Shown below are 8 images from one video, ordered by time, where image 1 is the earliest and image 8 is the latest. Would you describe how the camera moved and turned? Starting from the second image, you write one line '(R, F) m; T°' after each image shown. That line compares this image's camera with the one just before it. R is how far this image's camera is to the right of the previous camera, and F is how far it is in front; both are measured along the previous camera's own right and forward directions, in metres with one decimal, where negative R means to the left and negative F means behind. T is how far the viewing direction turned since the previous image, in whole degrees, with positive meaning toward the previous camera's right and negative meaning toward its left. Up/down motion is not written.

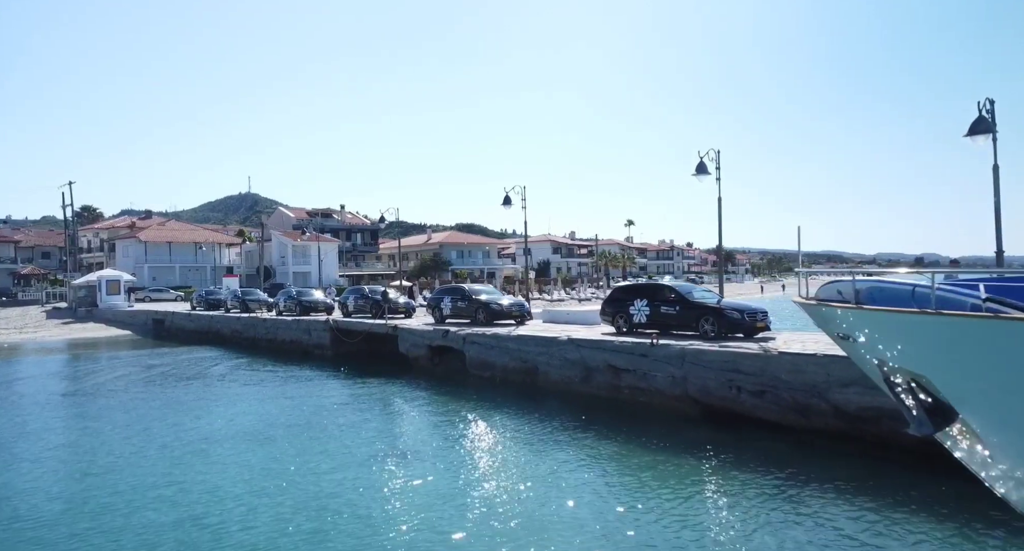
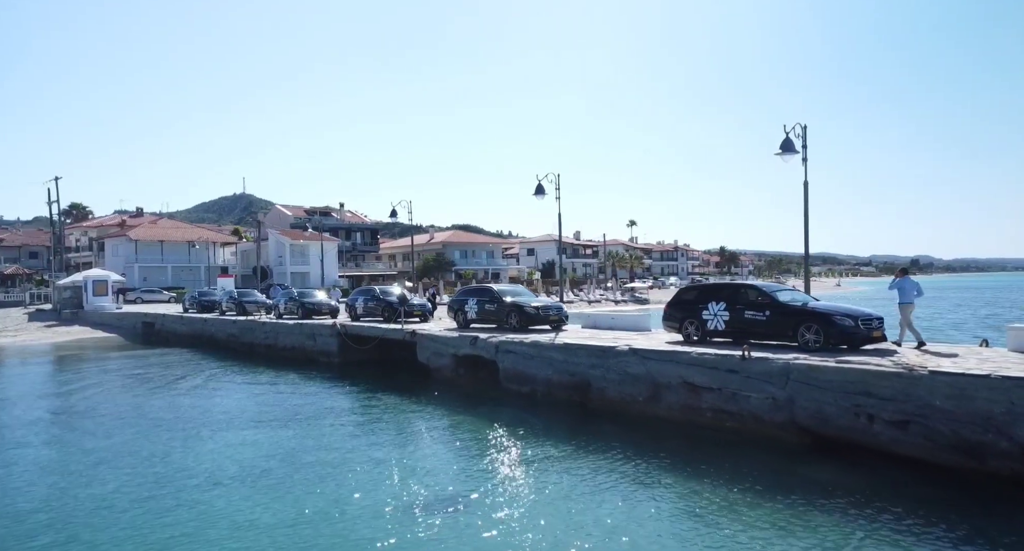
(-1.2, +3.0) m; 0°
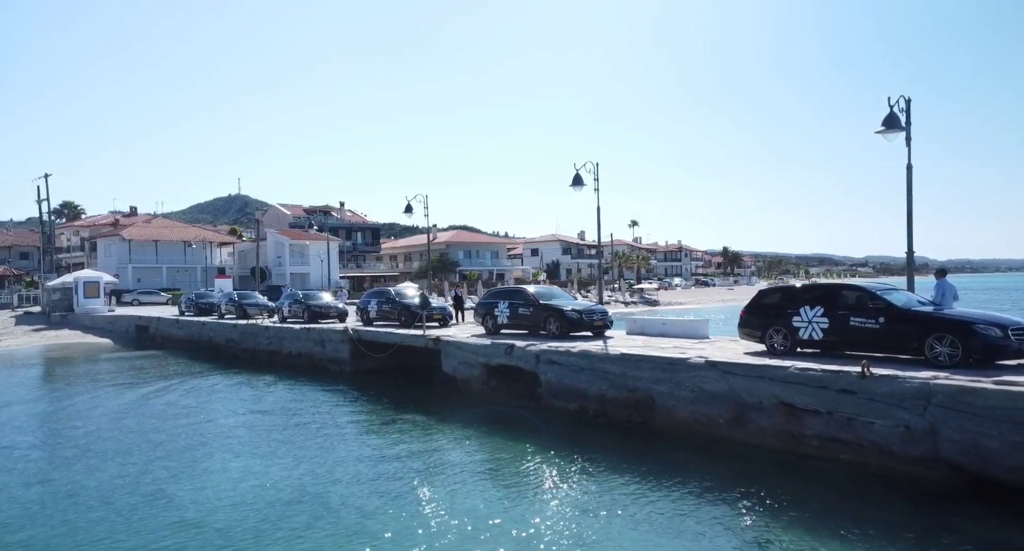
(-1.2, +2.4) m; 0°
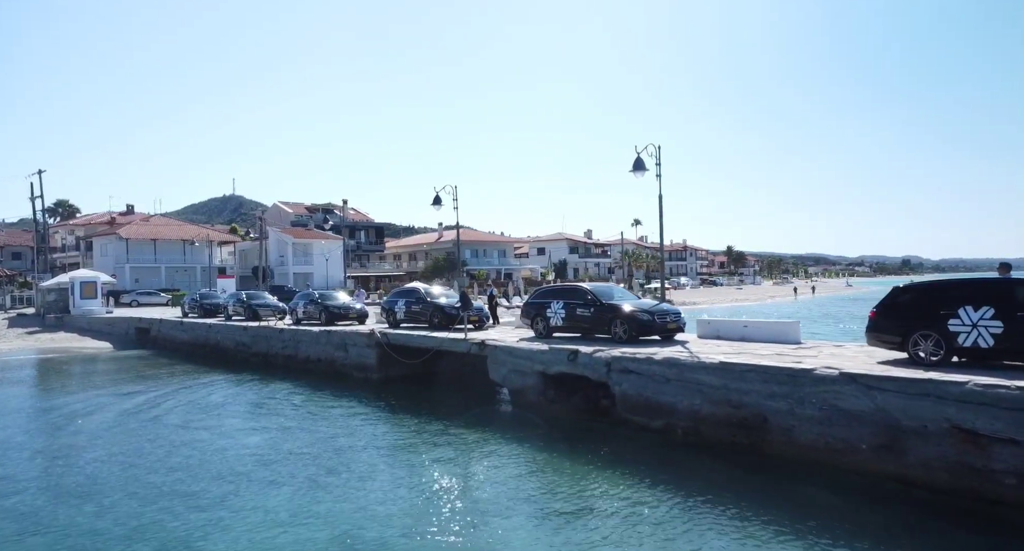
(-1.6, +2.3) m; 0°
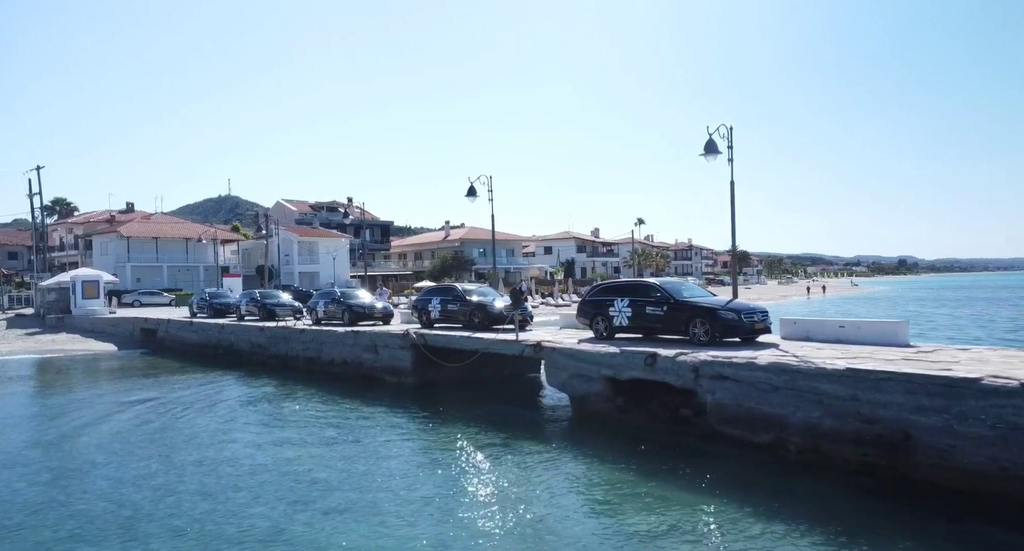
(-1.5, +1.8) m; 0°
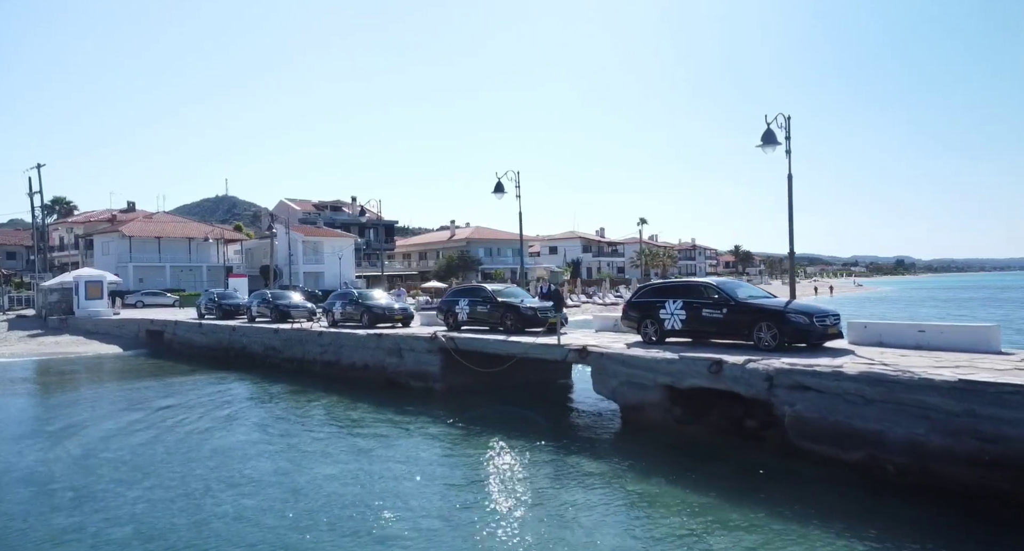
(-1.0, +1.1) m; 0°
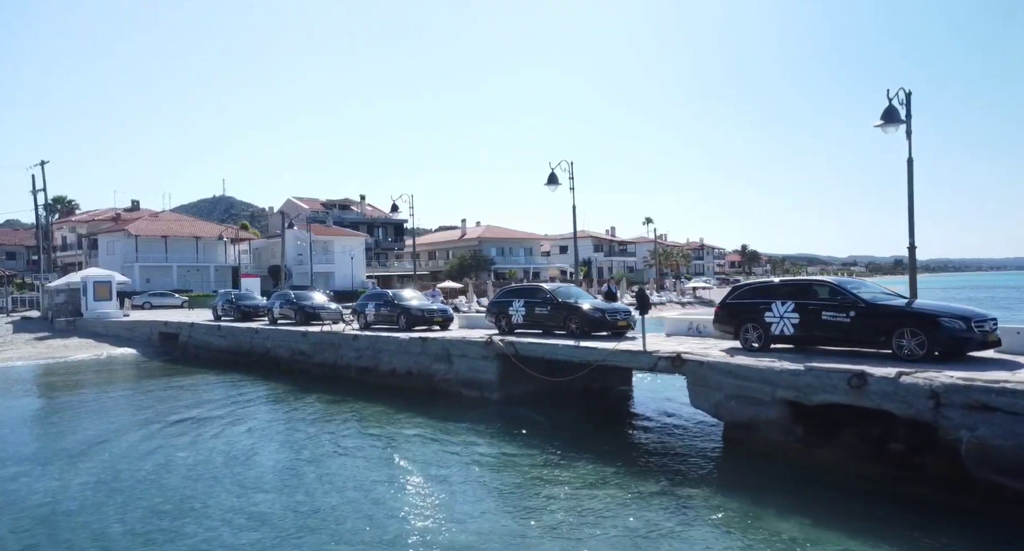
(-1.7, +1.8) m; 0°
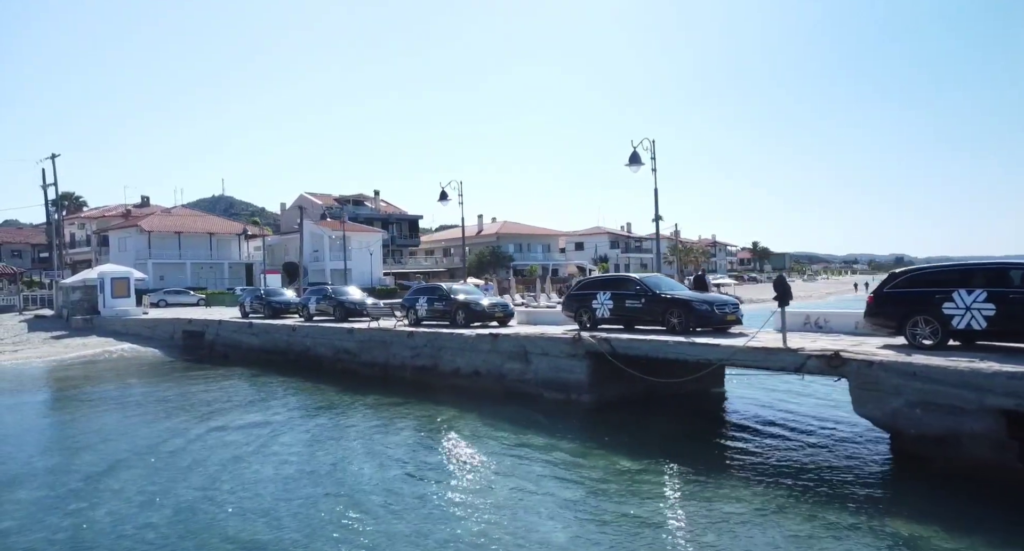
(-2.2, +2.1) m; 0°
